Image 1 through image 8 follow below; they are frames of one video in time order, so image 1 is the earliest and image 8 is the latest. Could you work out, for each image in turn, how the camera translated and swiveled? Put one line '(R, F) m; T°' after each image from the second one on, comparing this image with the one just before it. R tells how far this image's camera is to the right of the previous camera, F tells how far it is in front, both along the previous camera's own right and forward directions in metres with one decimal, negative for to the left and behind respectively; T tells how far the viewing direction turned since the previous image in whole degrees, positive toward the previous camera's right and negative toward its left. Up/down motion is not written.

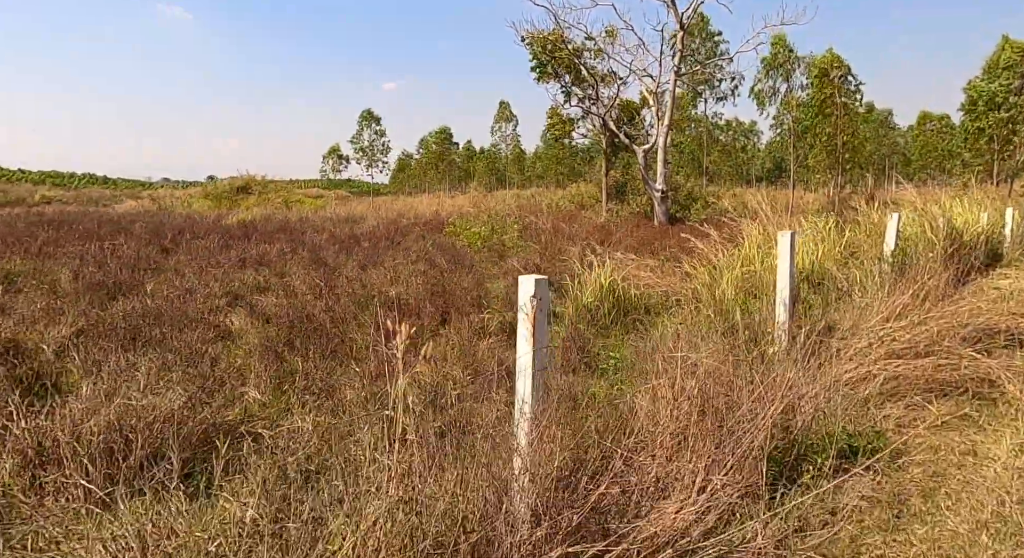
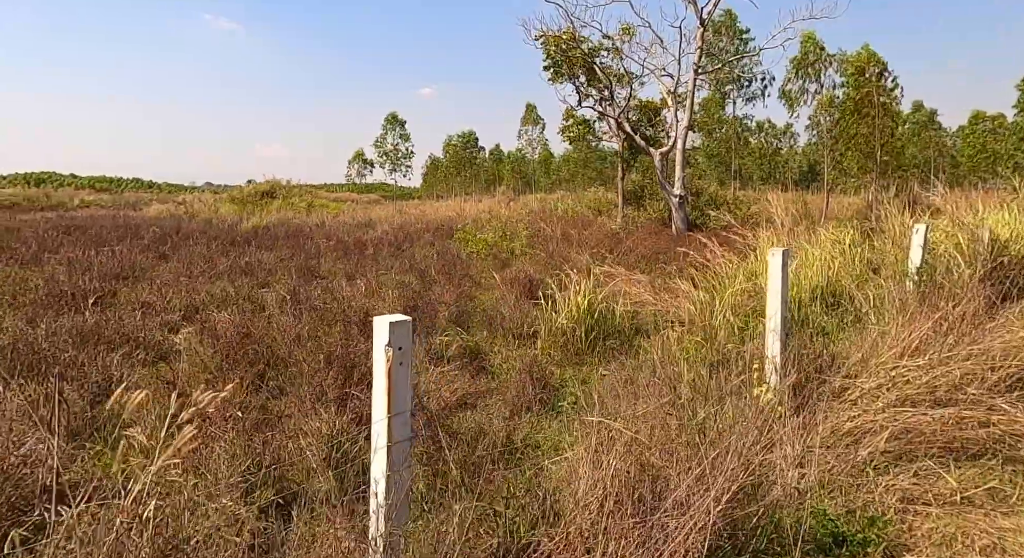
(+0.5, +0.7) m; -3°
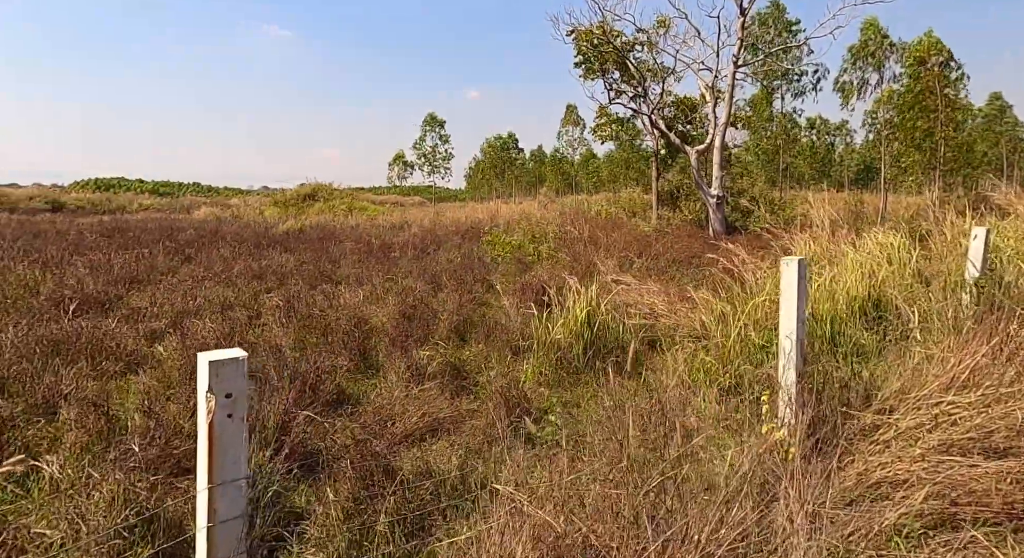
(+0.4, +0.6) m; -4°
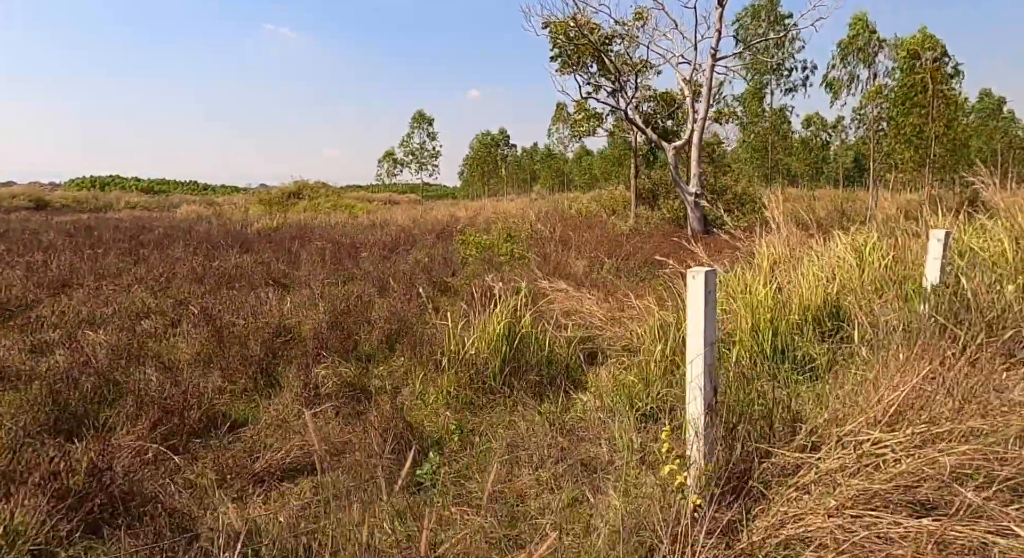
(+0.5, +0.5) m; 0°
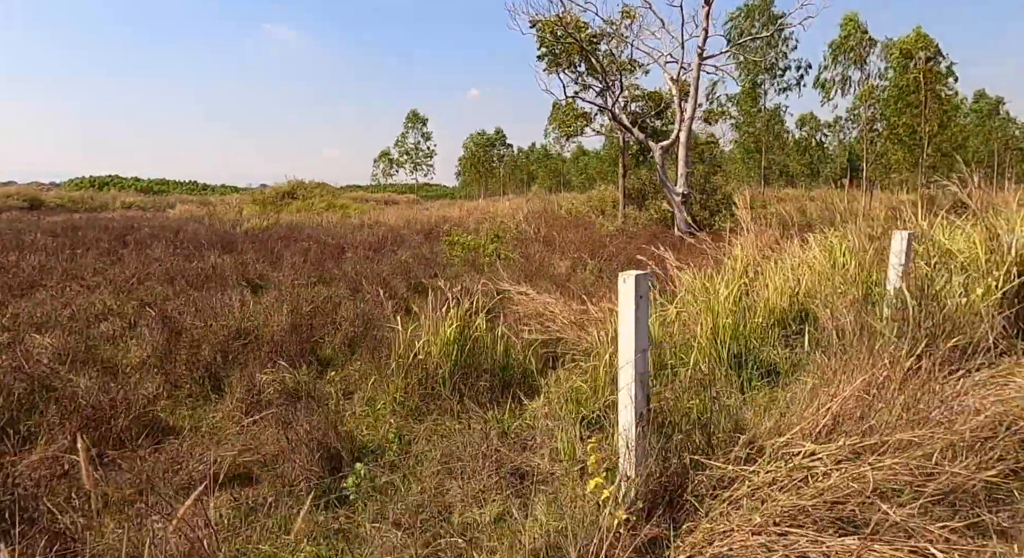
(+0.3, +0.1) m; 0°
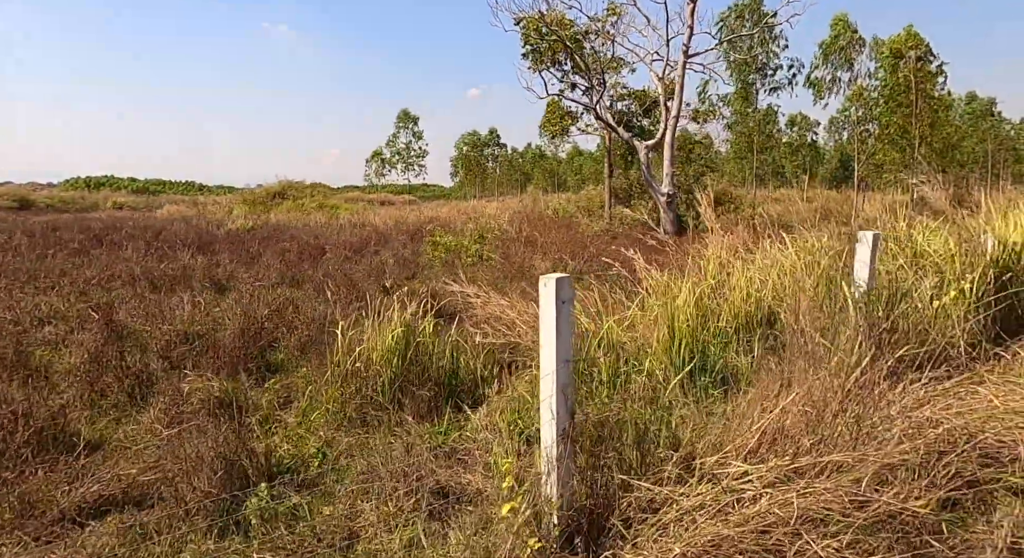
(+0.3, +0.2) m; 0°
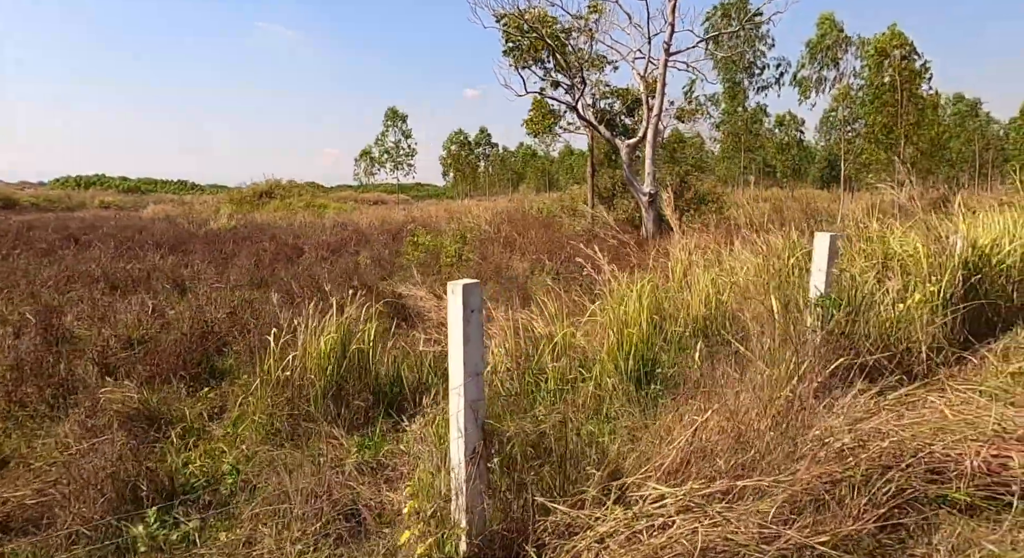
(+0.3, +0.2) m; 0°
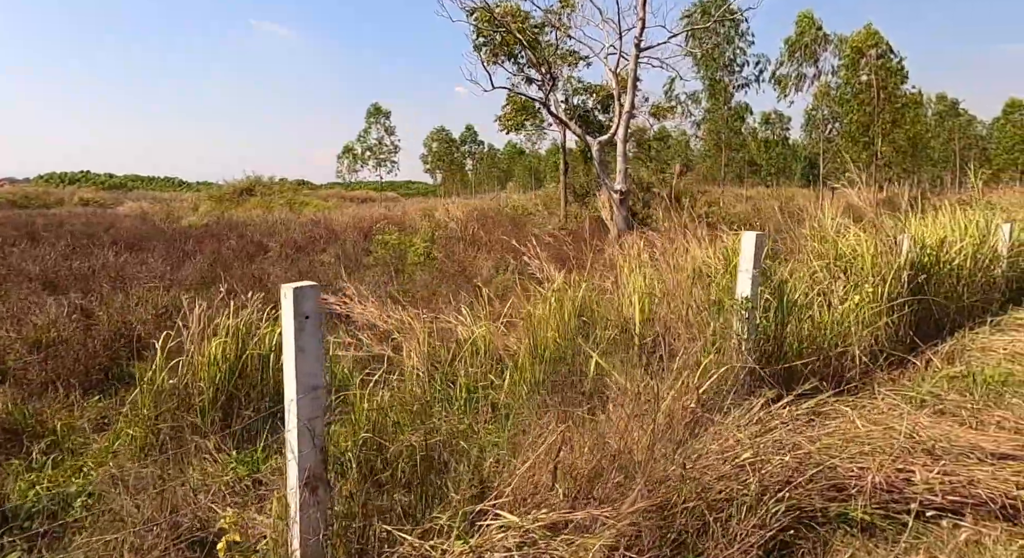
(+0.4, +0.2) m; +1°
